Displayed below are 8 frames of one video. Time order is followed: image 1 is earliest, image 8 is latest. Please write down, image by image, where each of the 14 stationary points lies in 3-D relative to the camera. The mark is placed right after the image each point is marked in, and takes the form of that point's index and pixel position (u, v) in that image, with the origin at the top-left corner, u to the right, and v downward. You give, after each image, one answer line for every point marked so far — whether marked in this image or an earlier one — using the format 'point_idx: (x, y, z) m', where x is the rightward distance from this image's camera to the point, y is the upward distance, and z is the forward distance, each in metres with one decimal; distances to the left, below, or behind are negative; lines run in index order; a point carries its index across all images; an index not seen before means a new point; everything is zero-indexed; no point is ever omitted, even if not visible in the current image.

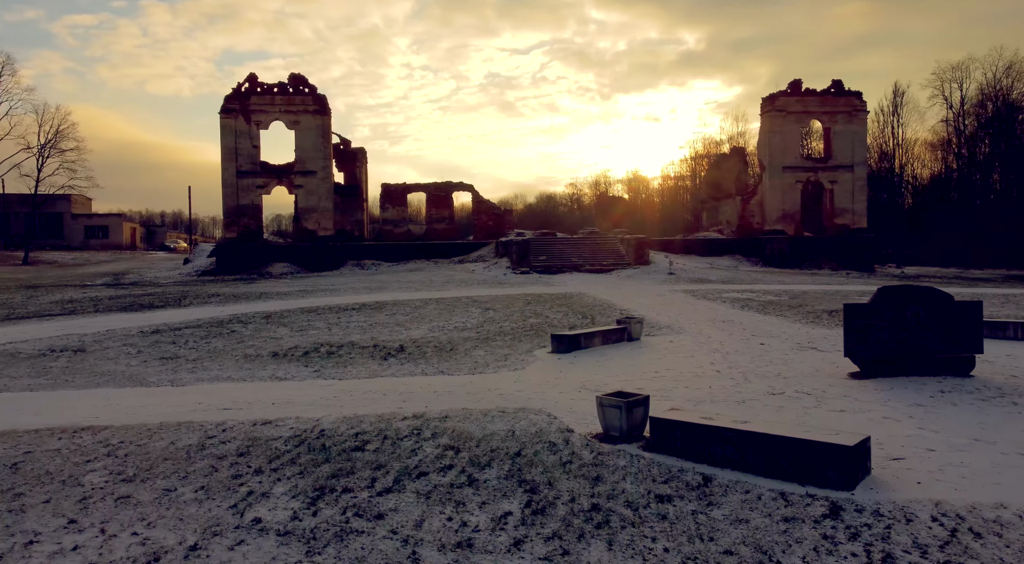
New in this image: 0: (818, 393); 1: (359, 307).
0: (+3.2, -1.2, +6.2) m
1: (-3.9, -0.6, +15.1) m
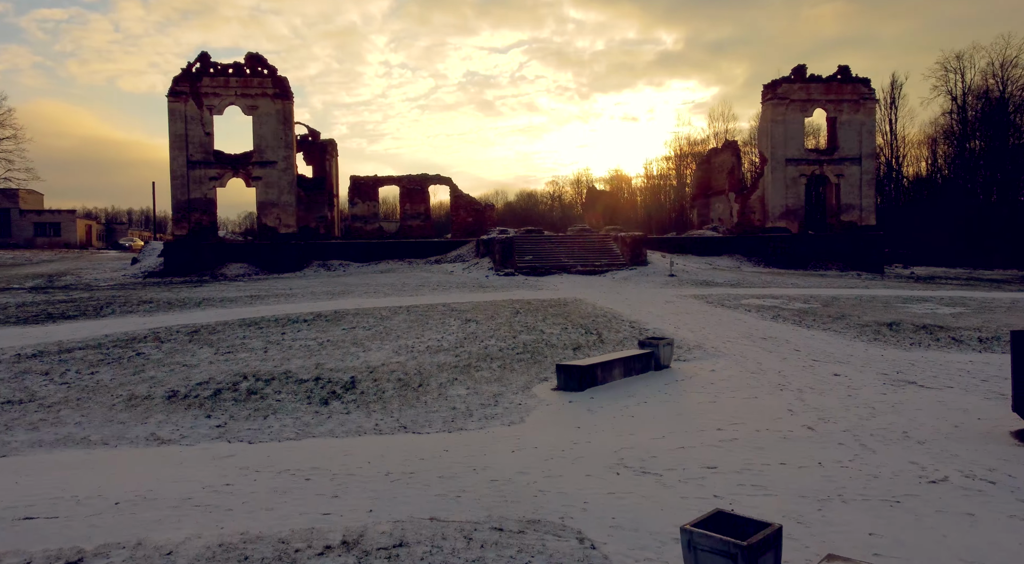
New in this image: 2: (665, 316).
0: (+3.2, -1.3, +3.8) m
1: (-4.2, -0.7, +12.4) m
2: (+3.1, -0.7, +12.2) m
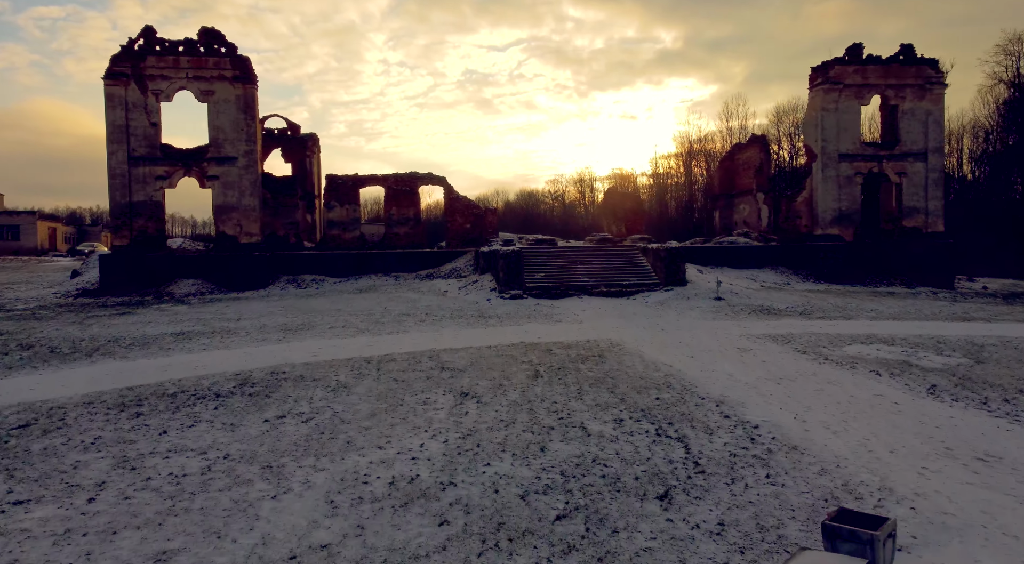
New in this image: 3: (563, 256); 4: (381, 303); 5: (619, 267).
0: (+3.5, -2.0, -0.3) m
1: (-3.9, -1.5, +8.3) m
2: (+3.4, -1.4, +8.1) m
3: (+1.7, +0.8, +19.1) m
4: (-3.9, -0.6, +17.6) m
5: (+3.4, +0.5, +18.6) m
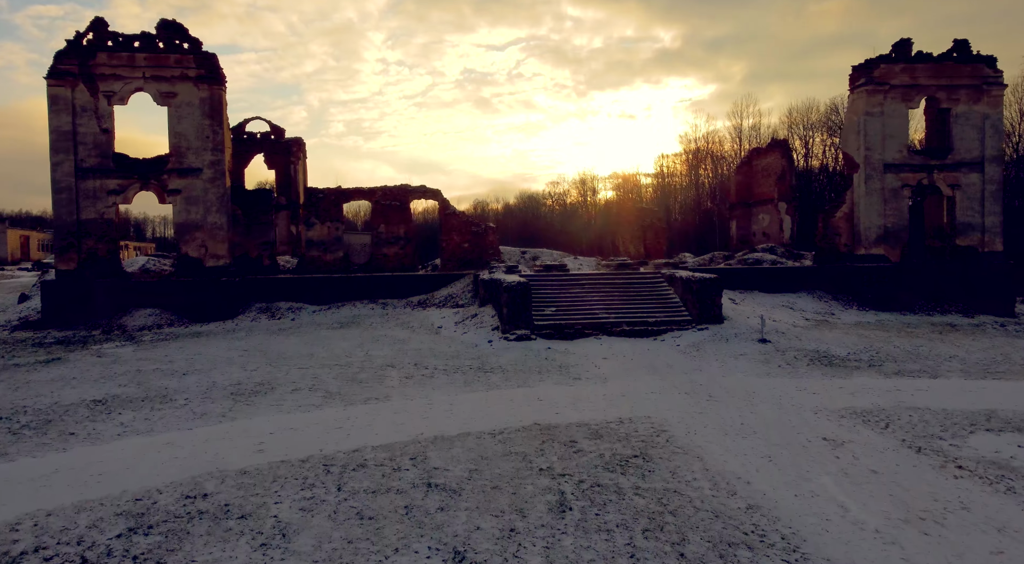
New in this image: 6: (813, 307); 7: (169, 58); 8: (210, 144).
0: (+3.7, -3.0, -3.0) m
1: (-3.7, -2.4, +5.6) m
2: (+3.6, -2.4, +5.4) m
3: (+1.9, -0.1, +16.4) m
4: (-3.7, -1.6, +14.9) m
5: (+3.5, -0.5, +15.9) m
6: (+9.6, -0.8, +19.1) m
7: (-10.9, +7.1, +18.9) m
8: (-9.8, +4.5, +19.3) m
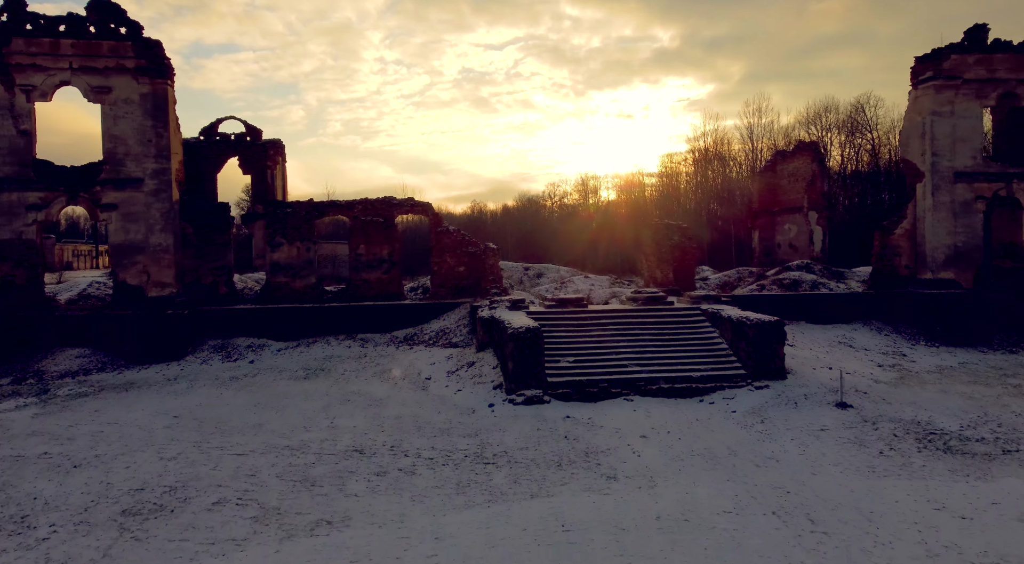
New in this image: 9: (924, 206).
0: (+3.9, -3.9, -6.2) m
1: (-3.6, -3.3, +2.3) m
2: (+3.7, -3.3, +2.2) m
3: (+2.0, -1.0, +13.2) m
4: (-3.6, -2.5, +11.6) m
5: (+3.7, -1.4, +12.7) m
6: (+9.7, -1.7, +15.9) m
7: (-10.8, +6.2, +15.7) m
8: (-9.6, +3.6, +16.0) m
9: (+12.5, +2.3, +18.1) m
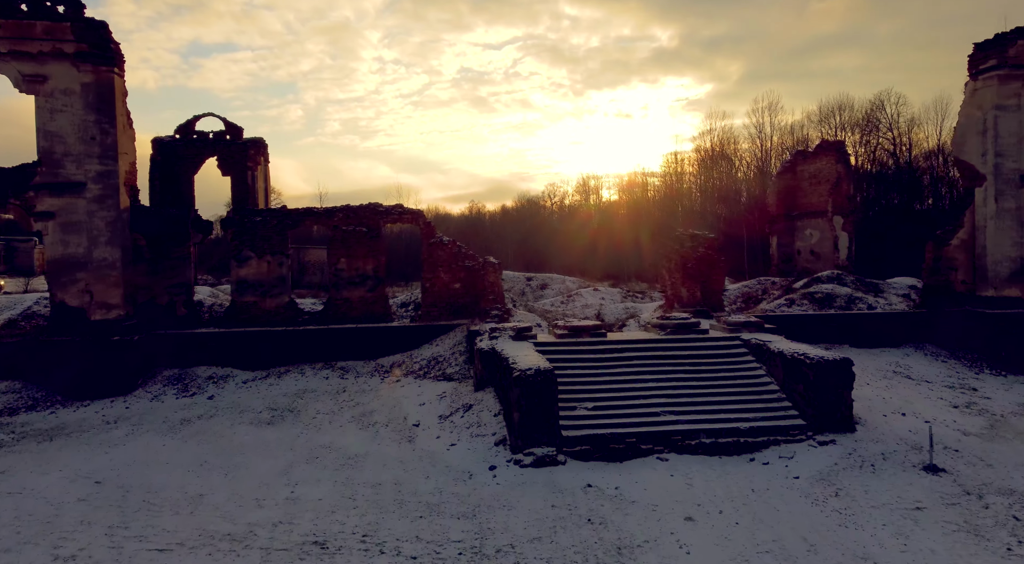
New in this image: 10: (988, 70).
0: (+4.0, -4.4, -8.4) m
1: (-3.4, -3.8, +0.1) m
2: (+3.8, -3.8, -0.1) m
3: (+2.1, -1.5, +10.9) m
4: (-3.5, -2.9, +9.3) m
5: (+3.7, -1.9, +10.4) m
6: (+9.8, -2.2, +13.6) m
7: (-10.7, +5.7, +13.4) m
8: (-9.5, +3.1, +13.7) m
9: (+12.6, +1.8, +15.9) m
10: (+12.6, +5.6, +15.7) m
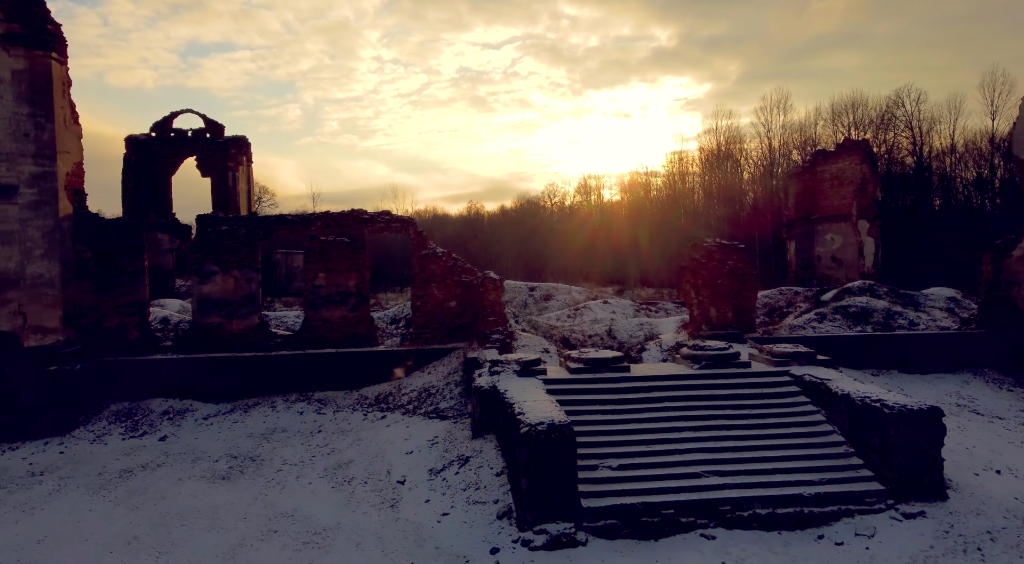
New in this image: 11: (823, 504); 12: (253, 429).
0: (+4.1, -4.8, -10.4) m
1: (-3.3, -4.2, -1.9) m
2: (+4.0, -4.2, -2.0) m
3: (+2.2, -1.9, +9.0) m
4: (-3.4, -3.3, +7.4) m
5: (+3.8, -2.3, +8.5) m
6: (+9.9, -2.6, +11.7) m
7: (-10.6, +5.3, +11.4) m
8: (-9.5, +2.7, +11.8) m
9: (+12.7, +1.4, +14.0) m
10: (+12.7, +5.2, +13.8) m
11: (+4.0, -2.8, +7.7) m
12: (-4.9, -2.8, +11.4) m
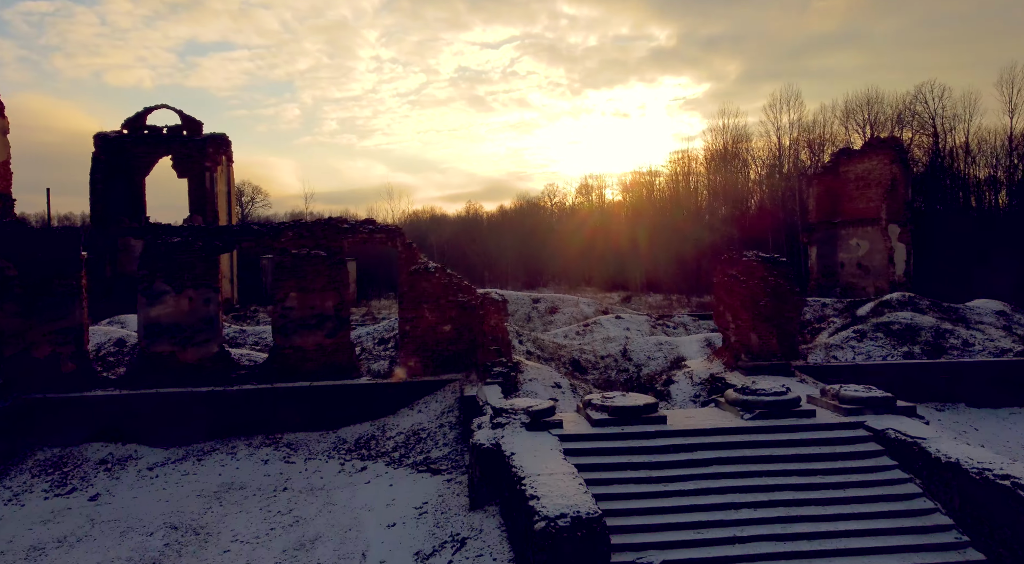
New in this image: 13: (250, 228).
0: (+4.3, -5.2, -12.4) m
1: (-3.2, -4.6, -3.9) m
2: (+4.1, -4.6, -4.0) m
3: (+2.3, -2.3, +7.0) m
4: (-3.3, -3.7, +5.4) m
5: (+3.9, -2.6, +6.5) m
6: (+10.0, -3.0, +9.8) m
7: (-10.5, +4.9, +9.4) m
8: (-9.4, +2.3, +9.7) m
9: (+12.8, +1.1, +12.0) m
10: (+12.8, +4.8, +11.9) m
11: (+4.1, -3.2, +5.7) m
12: (-4.8, -3.2, +9.4) m
13: (-5.1, +1.1, +11.6) m
